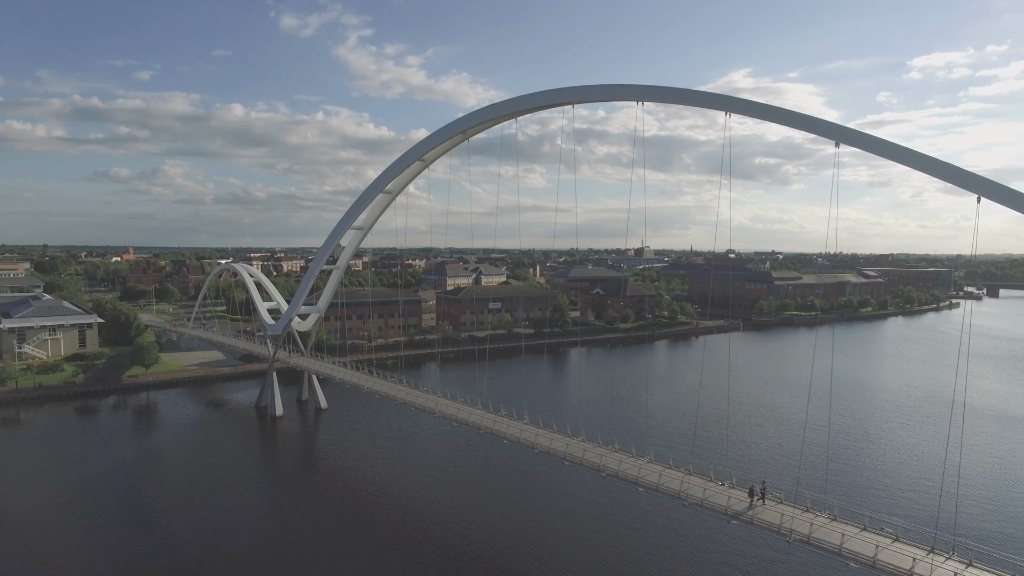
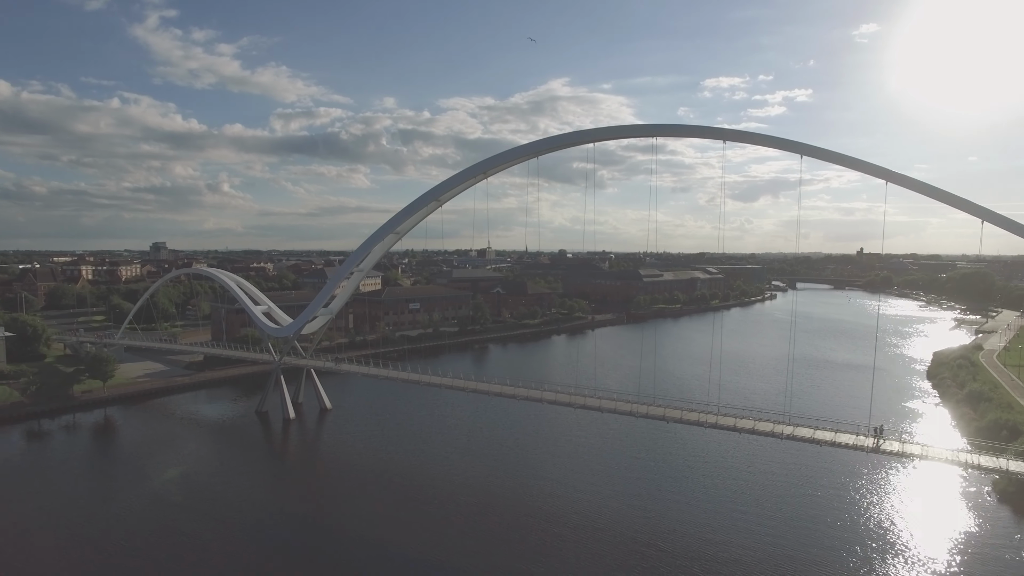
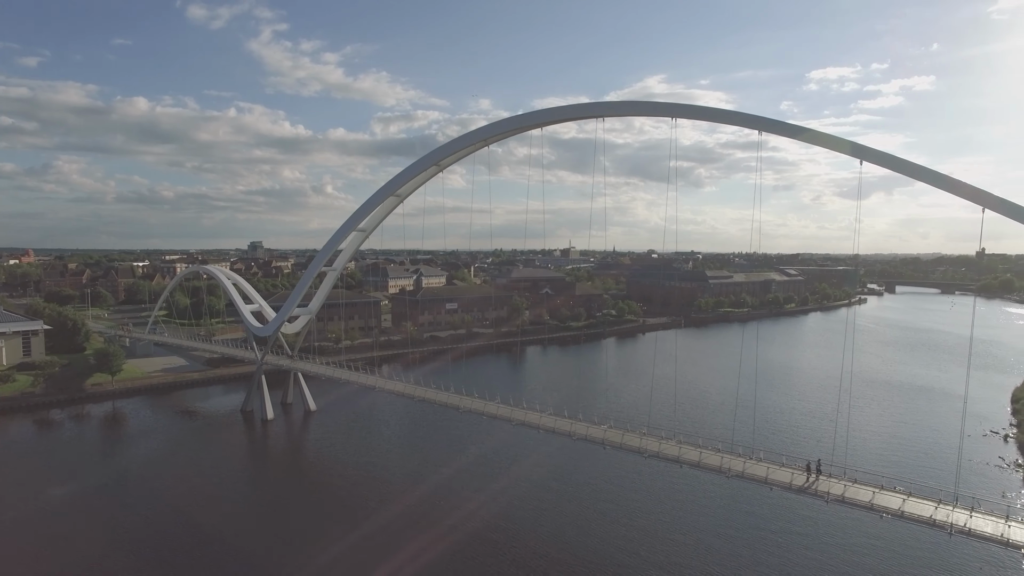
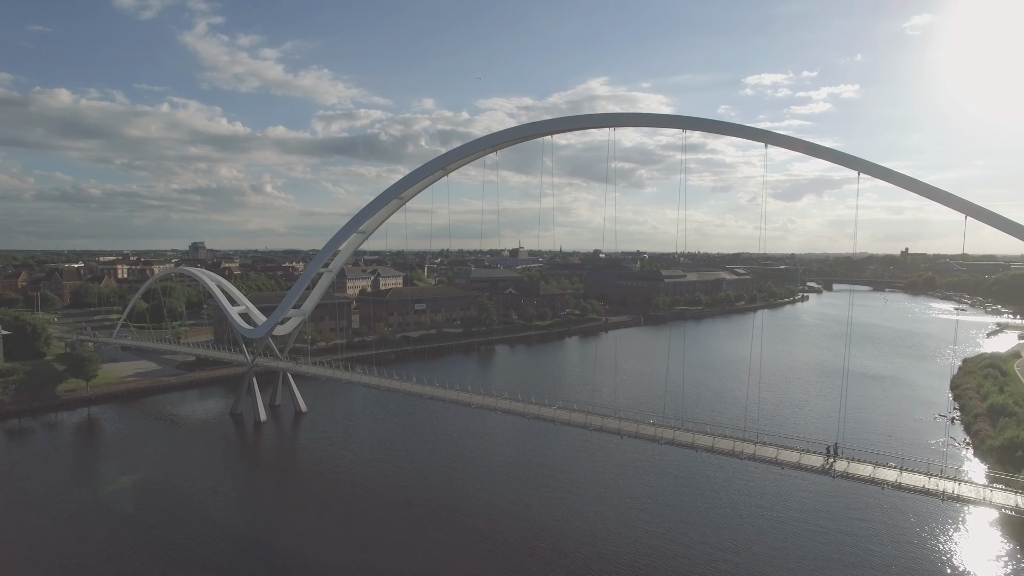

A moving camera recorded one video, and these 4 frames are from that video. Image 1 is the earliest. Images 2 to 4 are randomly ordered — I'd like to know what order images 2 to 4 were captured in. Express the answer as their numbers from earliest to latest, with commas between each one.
3, 4, 2
